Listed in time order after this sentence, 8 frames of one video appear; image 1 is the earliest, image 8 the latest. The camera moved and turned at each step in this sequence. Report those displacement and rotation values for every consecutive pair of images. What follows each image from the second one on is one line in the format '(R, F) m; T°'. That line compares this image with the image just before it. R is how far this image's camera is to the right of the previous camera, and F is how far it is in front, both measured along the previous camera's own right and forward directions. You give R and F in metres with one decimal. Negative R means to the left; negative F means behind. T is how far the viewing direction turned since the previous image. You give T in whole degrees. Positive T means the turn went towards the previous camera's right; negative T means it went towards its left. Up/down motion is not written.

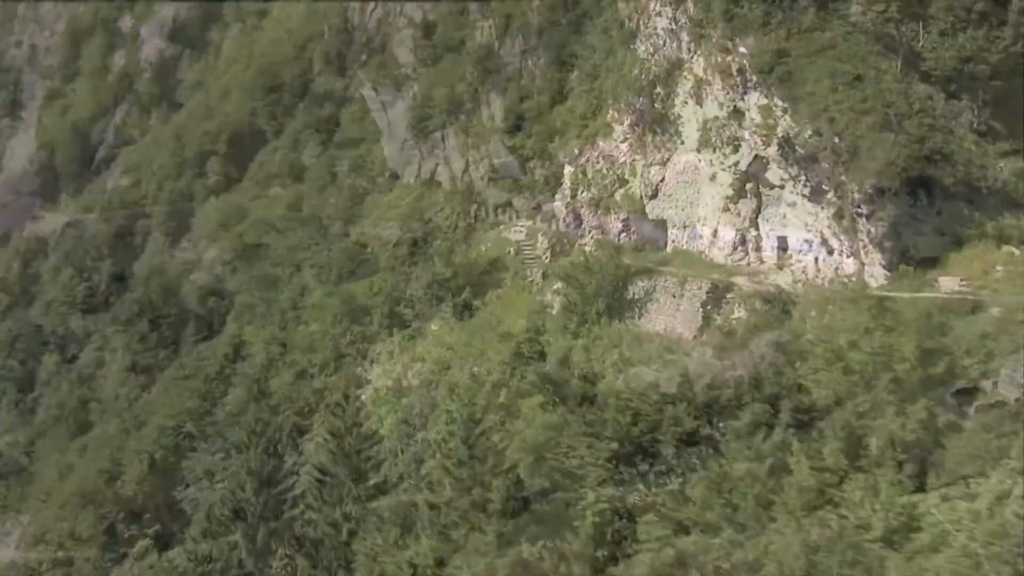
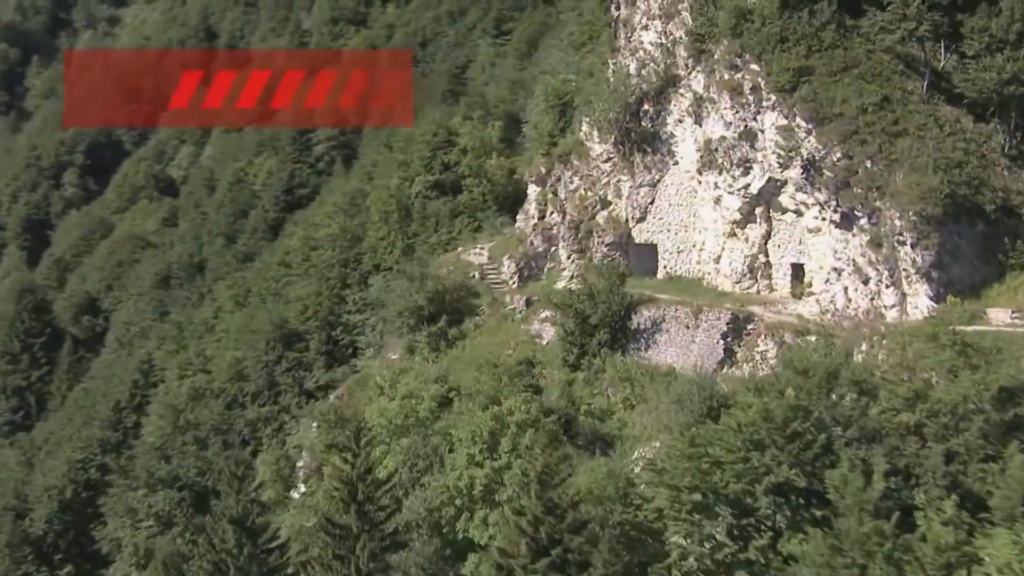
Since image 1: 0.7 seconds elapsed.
(-2.3, +1.6) m; +6°
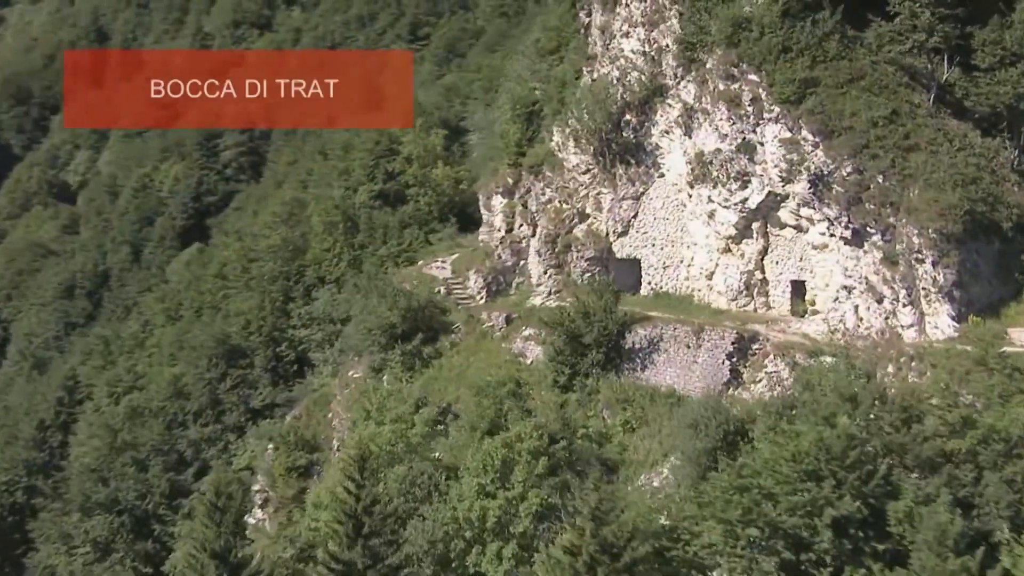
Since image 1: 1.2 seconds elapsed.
(-1.5, +1.0) m; +5°
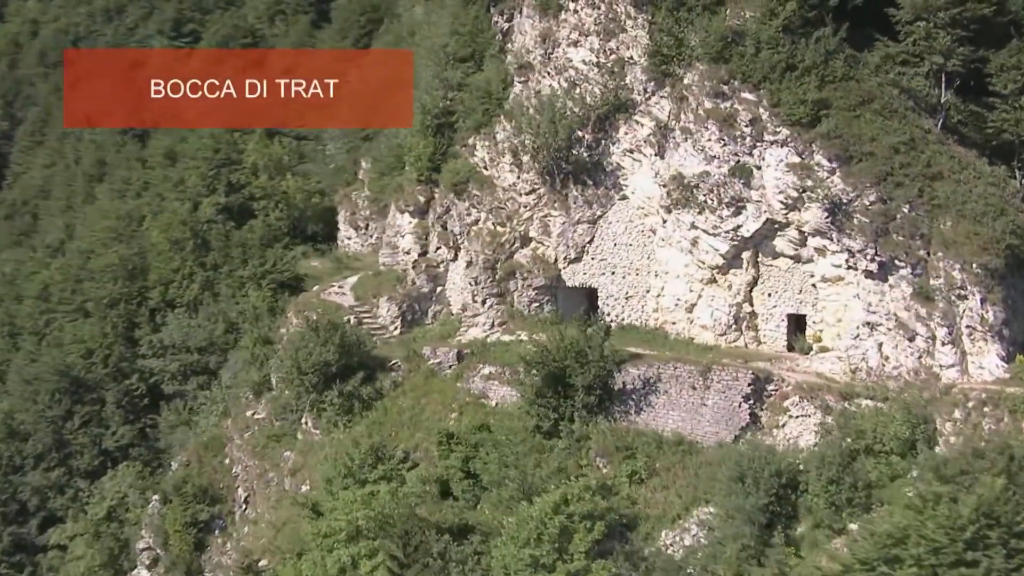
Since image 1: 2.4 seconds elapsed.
(-3.8, +2.5) m; +12°
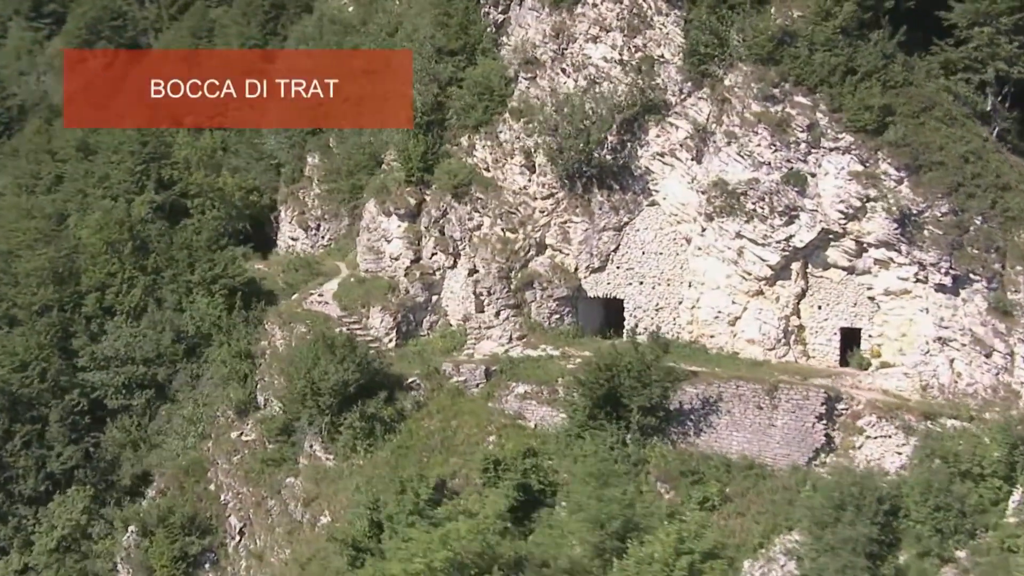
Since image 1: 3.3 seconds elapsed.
(-3.1, +1.5) m; +8°
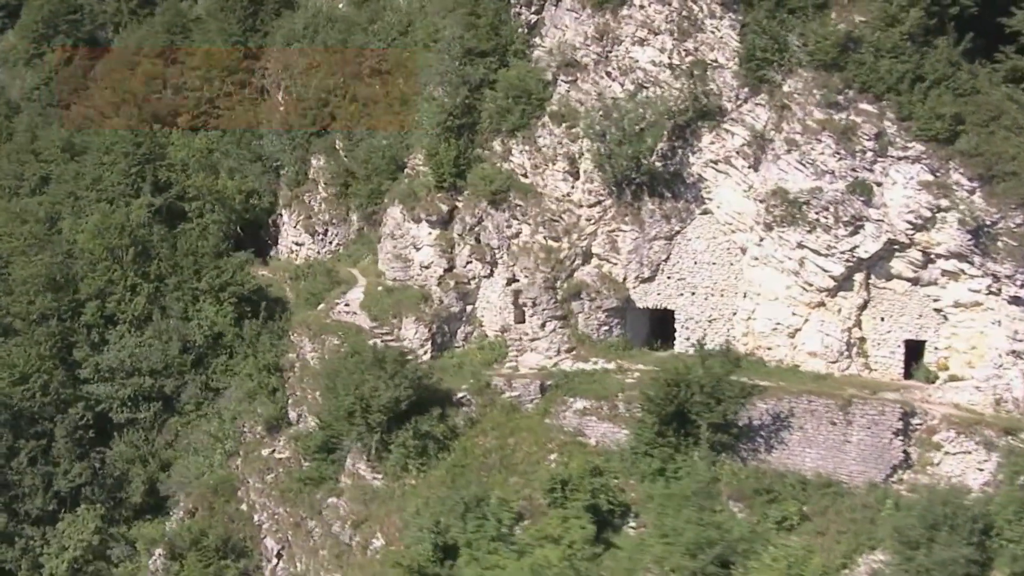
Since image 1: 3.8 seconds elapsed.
(-1.8, +0.7) m; +4°
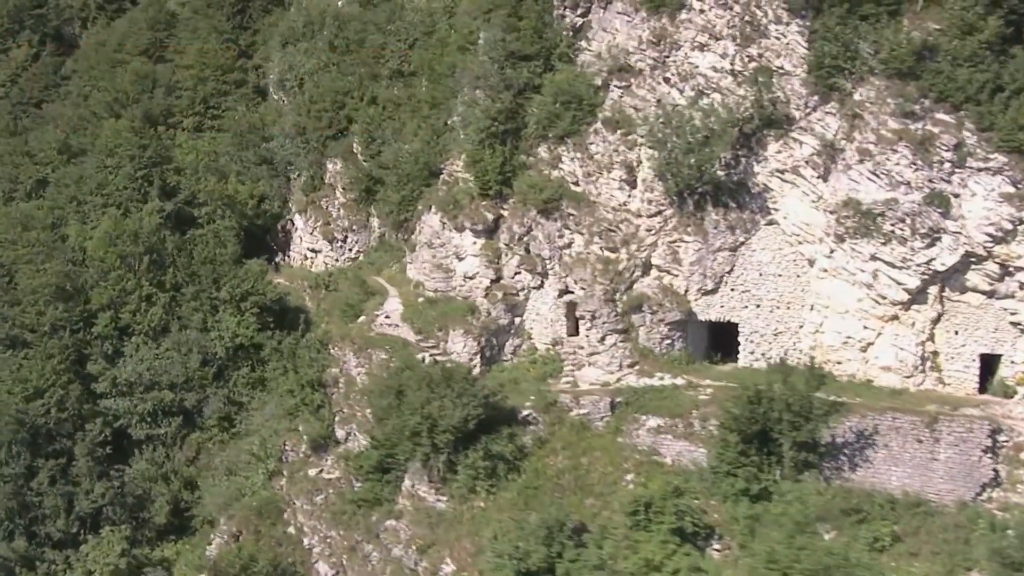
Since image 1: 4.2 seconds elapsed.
(-1.8, +0.7) m; +4°
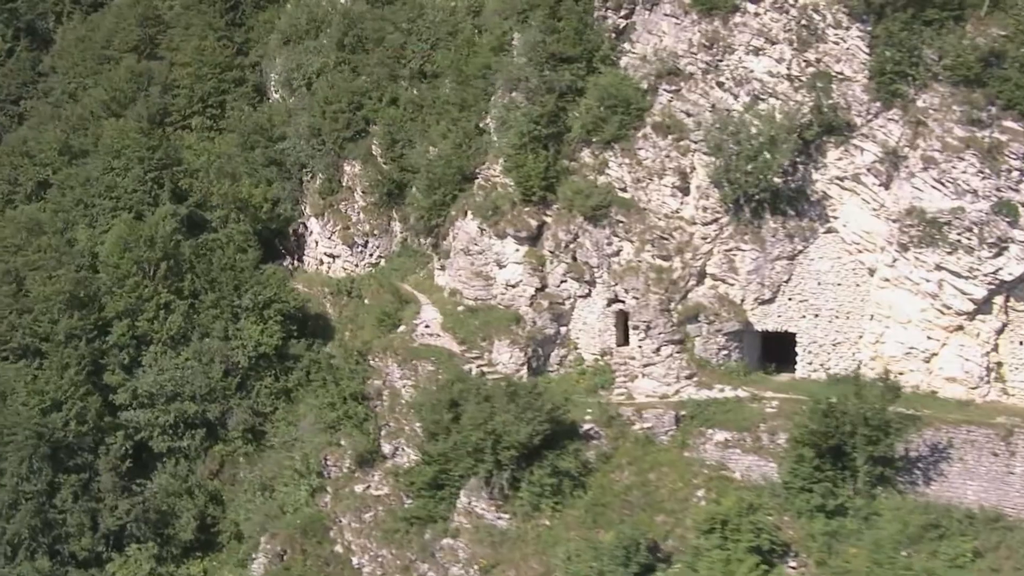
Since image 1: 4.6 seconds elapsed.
(-1.5, +0.5) m; +3°
